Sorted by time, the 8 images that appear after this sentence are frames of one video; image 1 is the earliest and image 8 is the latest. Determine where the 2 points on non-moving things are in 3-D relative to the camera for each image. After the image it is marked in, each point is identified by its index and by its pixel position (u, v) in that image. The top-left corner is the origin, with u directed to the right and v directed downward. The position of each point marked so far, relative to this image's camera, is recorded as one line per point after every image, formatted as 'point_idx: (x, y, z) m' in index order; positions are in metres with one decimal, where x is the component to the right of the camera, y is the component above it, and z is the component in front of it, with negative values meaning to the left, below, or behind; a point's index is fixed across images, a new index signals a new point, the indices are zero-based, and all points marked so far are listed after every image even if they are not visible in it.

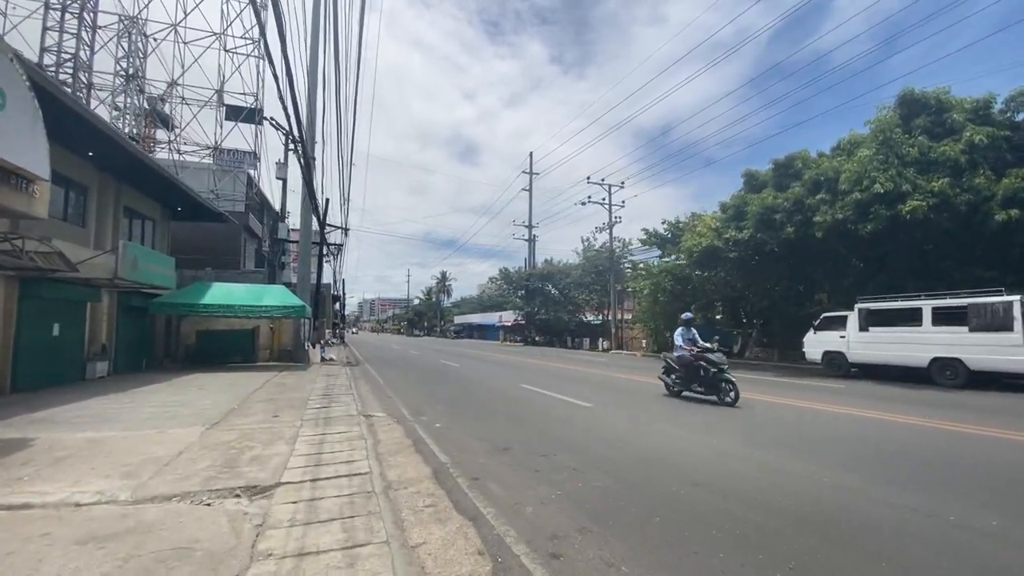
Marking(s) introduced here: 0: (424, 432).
0: (-1.5, -2.5, +8.0) m
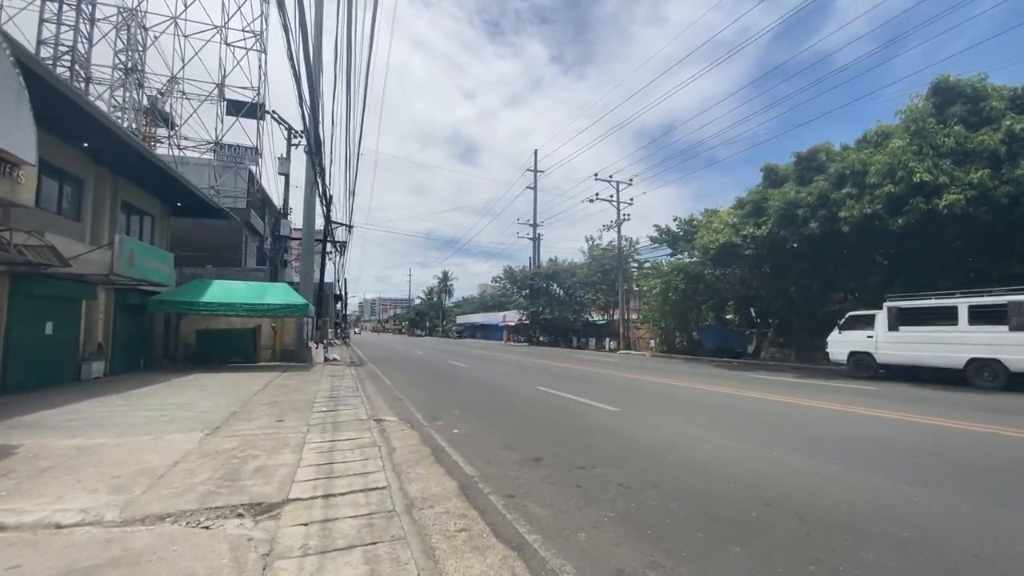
0: (-1.1, -2.4, +7.3) m
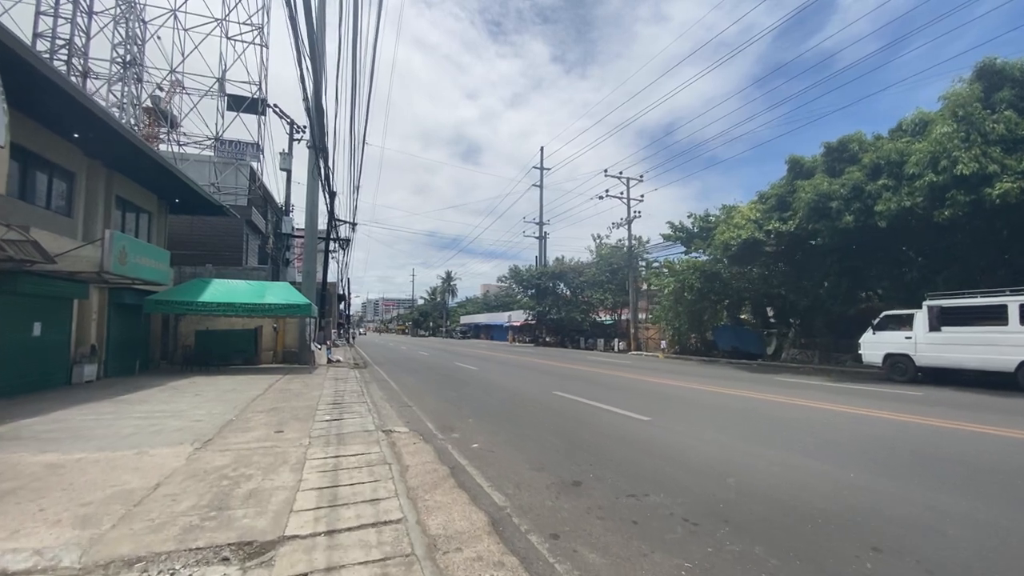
0: (-0.7, -2.3, +6.4) m
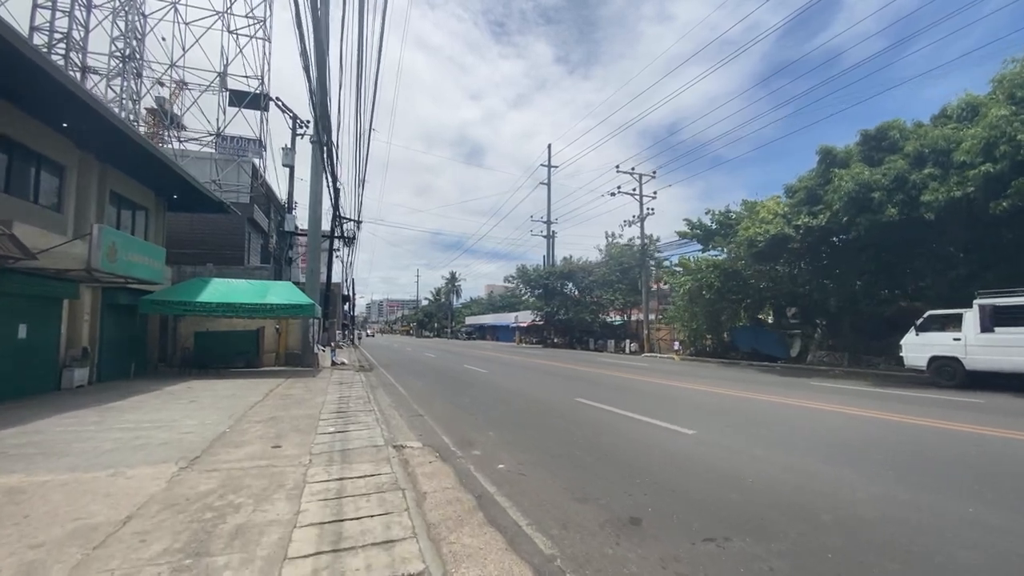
0: (-0.3, -2.3, +5.5) m
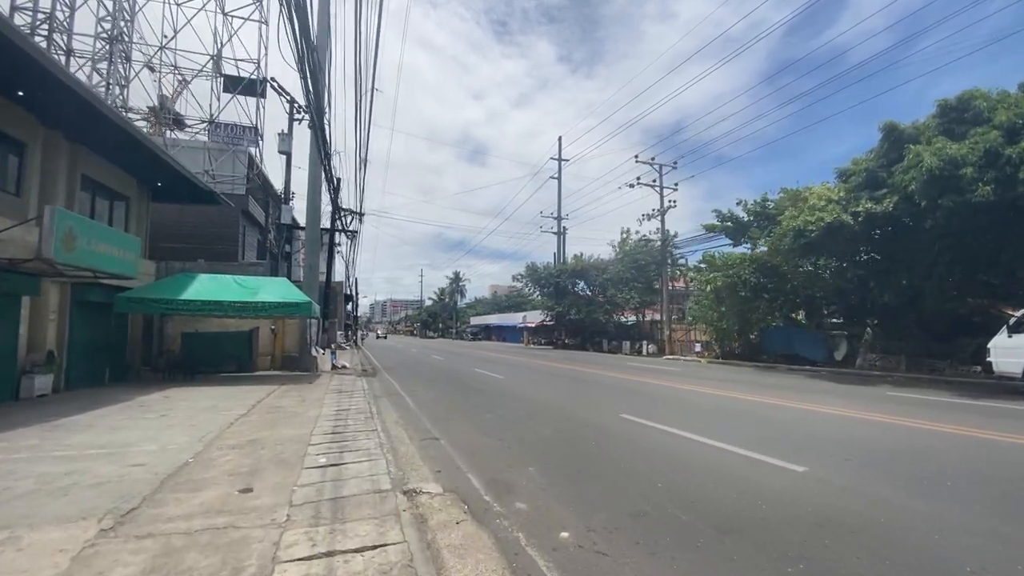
0: (+0.3, -2.1, +3.5) m
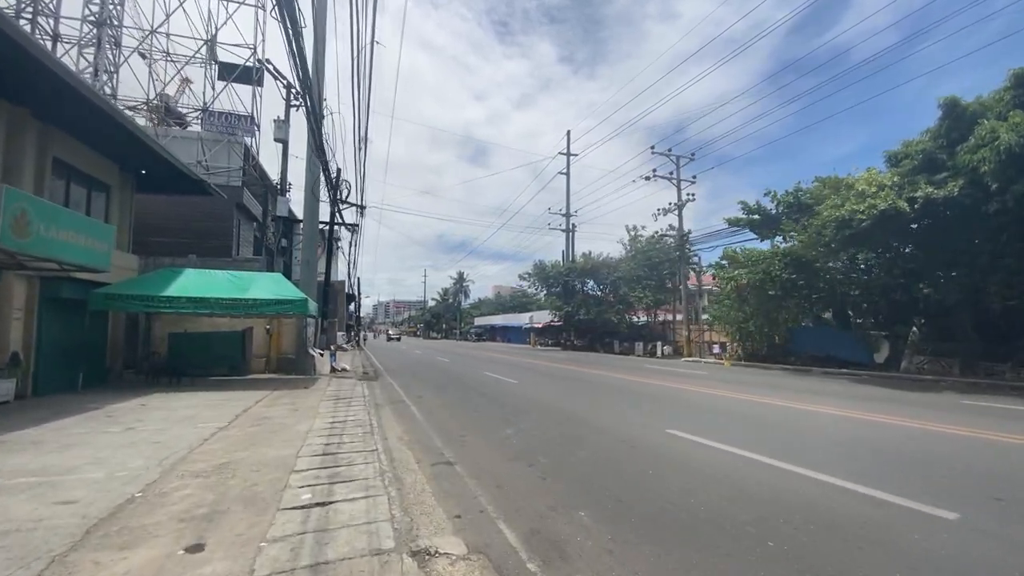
0: (+0.7, -2.0, +2.0) m
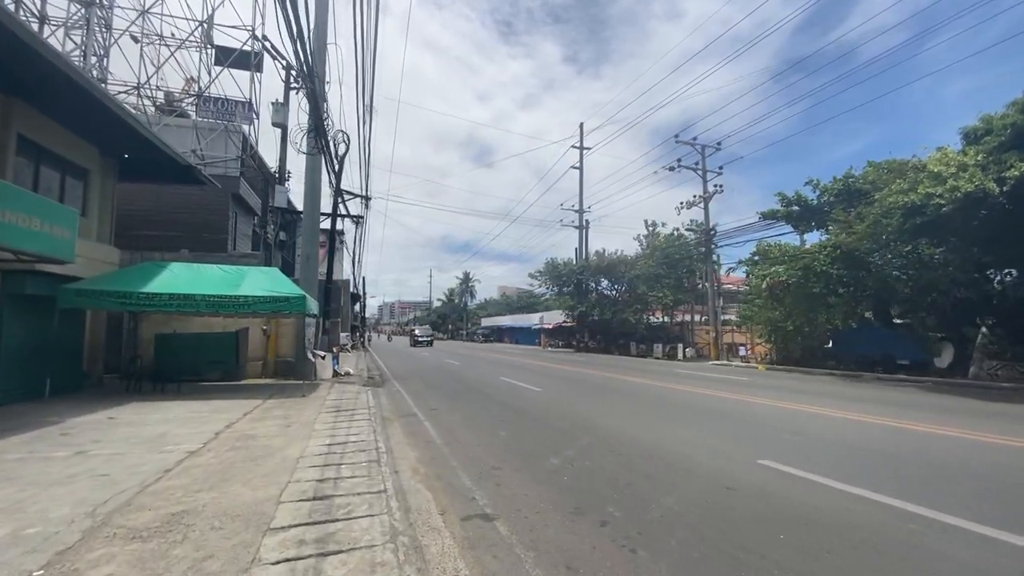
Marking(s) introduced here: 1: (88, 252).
0: (+1.3, -1.8, +0.3) m
1: (-12.9, +1.1, +14.0) m
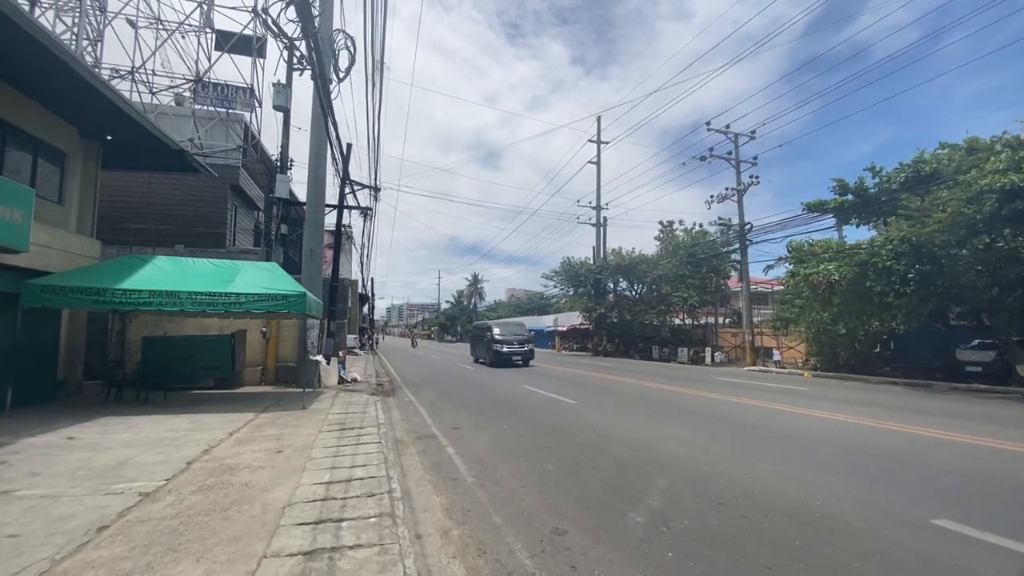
0: (+1.9, -1.7, -1.6) m
1: (-12.1, +1.2, +12.4) m
